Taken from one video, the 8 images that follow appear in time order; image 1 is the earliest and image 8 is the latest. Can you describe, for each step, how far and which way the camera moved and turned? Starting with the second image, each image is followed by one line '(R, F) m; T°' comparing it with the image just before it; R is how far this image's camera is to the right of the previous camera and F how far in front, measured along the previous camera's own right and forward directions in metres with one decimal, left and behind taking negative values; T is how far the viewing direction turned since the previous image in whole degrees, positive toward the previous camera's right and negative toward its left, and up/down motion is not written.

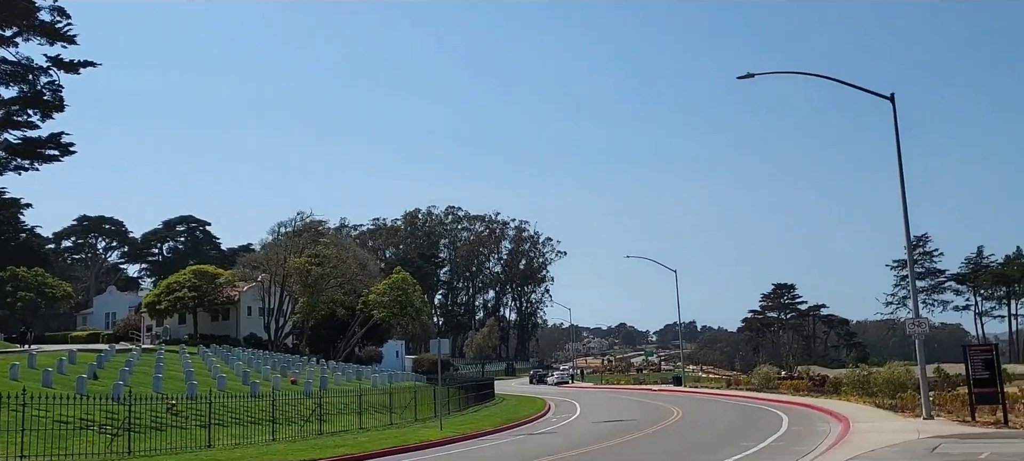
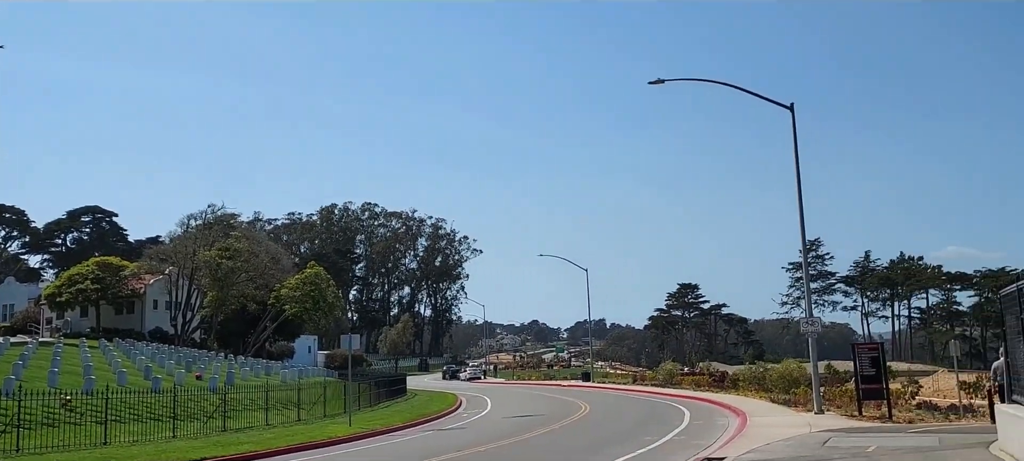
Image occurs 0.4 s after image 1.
(0.0, -0.4) m; +5°
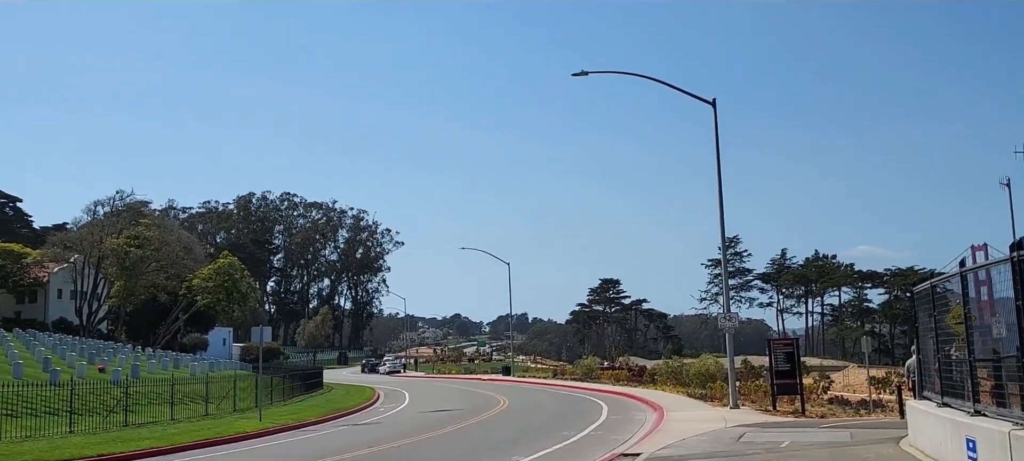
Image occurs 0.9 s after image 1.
(+0.1, +0.5) m; +5°
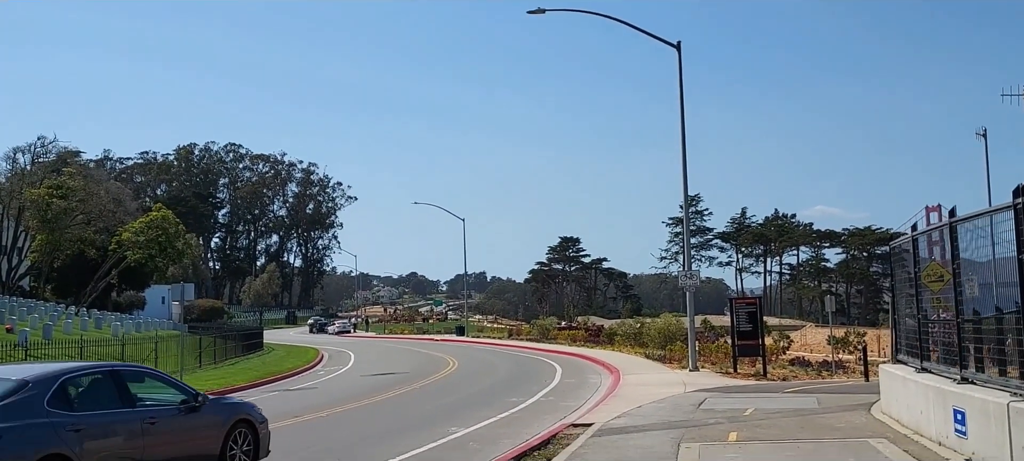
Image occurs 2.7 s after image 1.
(+0.3, +1.6) m; +2°
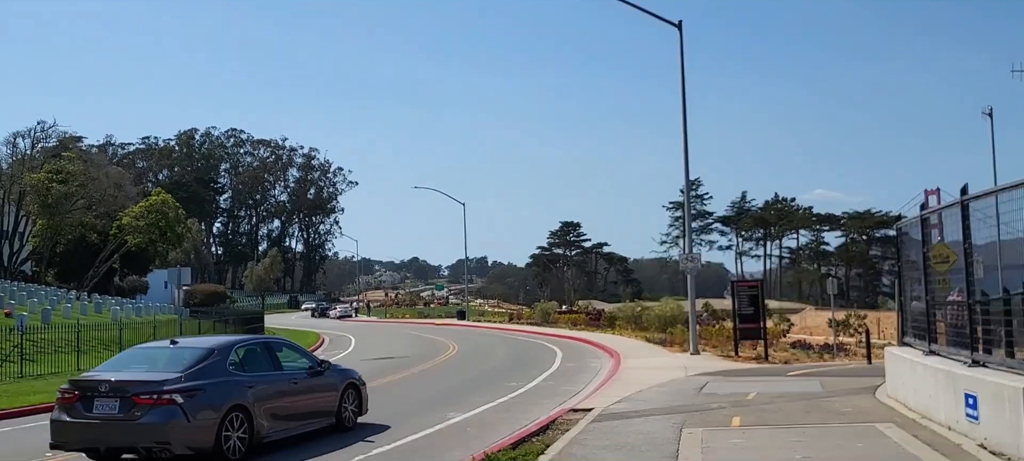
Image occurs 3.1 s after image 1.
(+0.1, +0.3) m; 0°
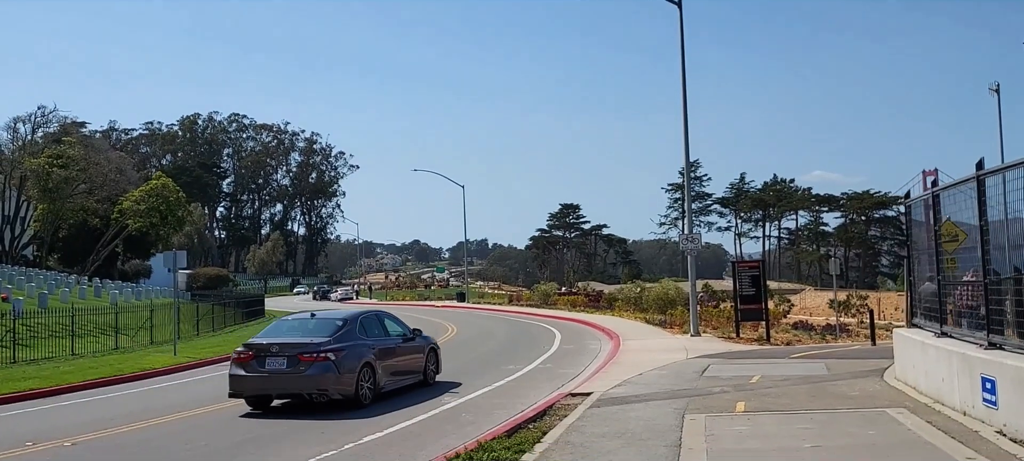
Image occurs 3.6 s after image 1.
(+0.1, +0.5) m; 0°
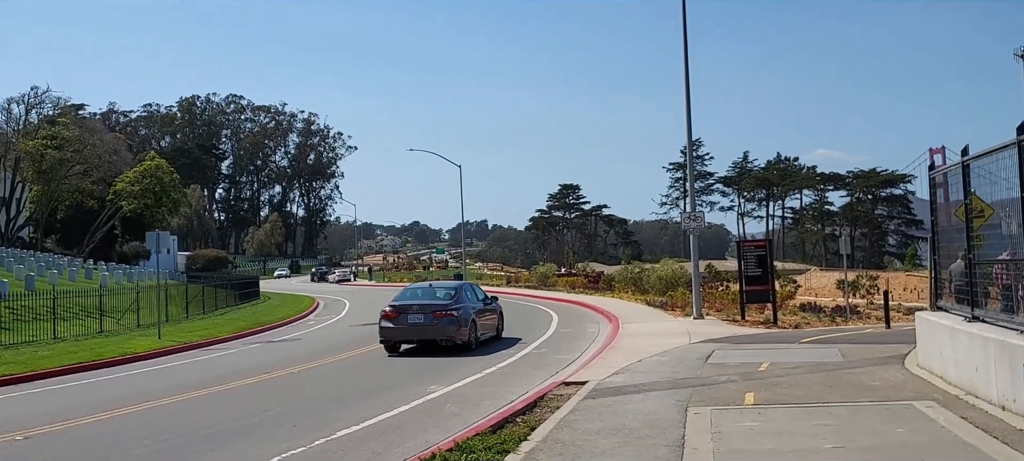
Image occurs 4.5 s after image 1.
(+0.2, +1.1) m; 0°
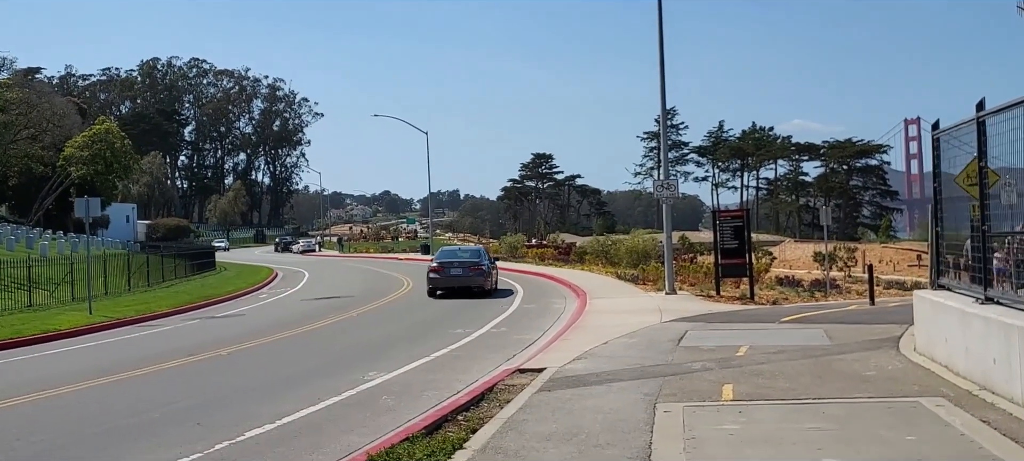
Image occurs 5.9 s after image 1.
(+0.3, +1.5) m; +2°
